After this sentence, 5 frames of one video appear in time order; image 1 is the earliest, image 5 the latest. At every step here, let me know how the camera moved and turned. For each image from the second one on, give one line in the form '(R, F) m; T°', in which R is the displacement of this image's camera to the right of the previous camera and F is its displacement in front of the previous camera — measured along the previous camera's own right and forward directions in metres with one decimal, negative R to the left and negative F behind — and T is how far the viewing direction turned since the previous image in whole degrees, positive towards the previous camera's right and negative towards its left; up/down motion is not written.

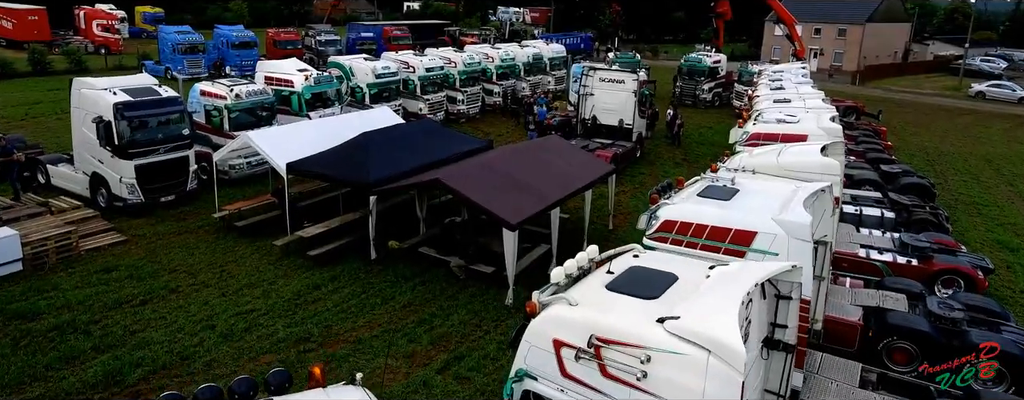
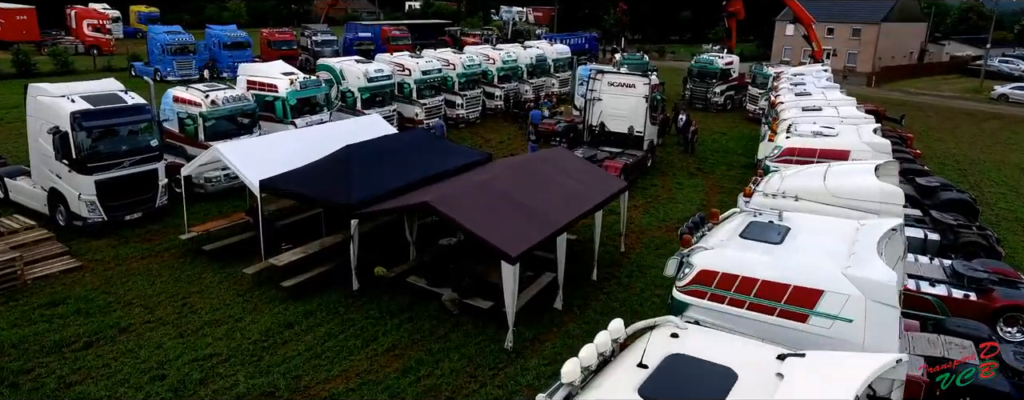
(0.0, +1.5) m; 0°
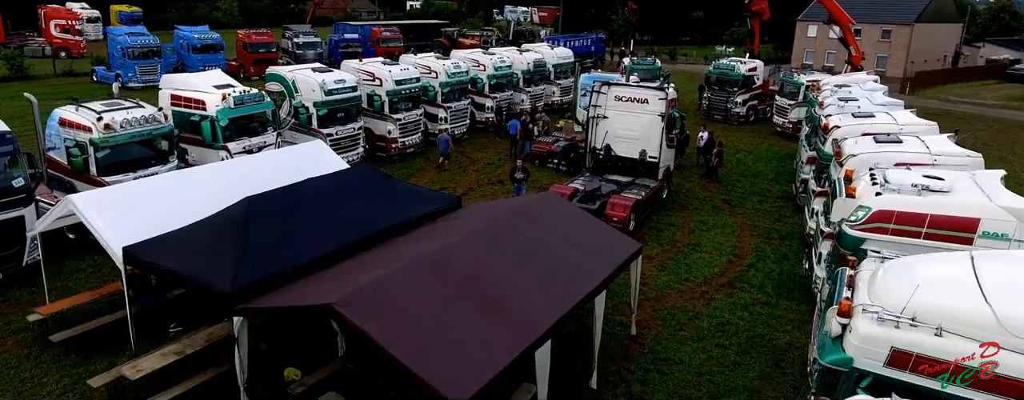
(+0.5, +3.5) m; -1°
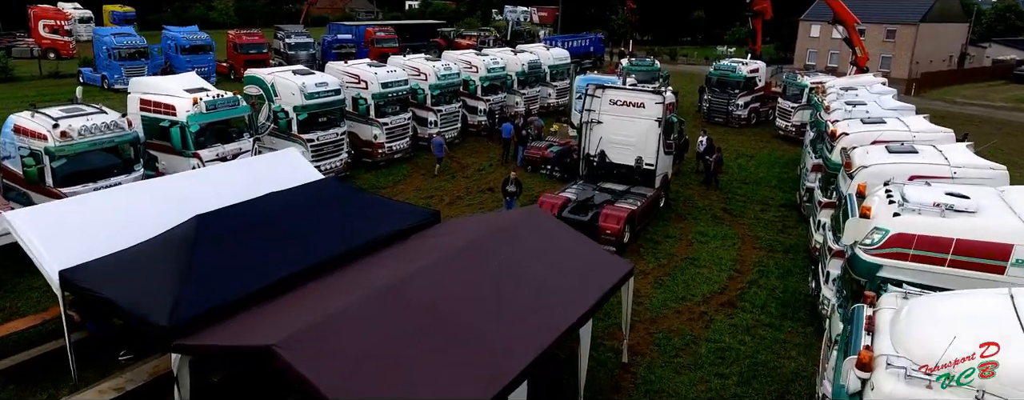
(+0.3, +0.8) m; 0°
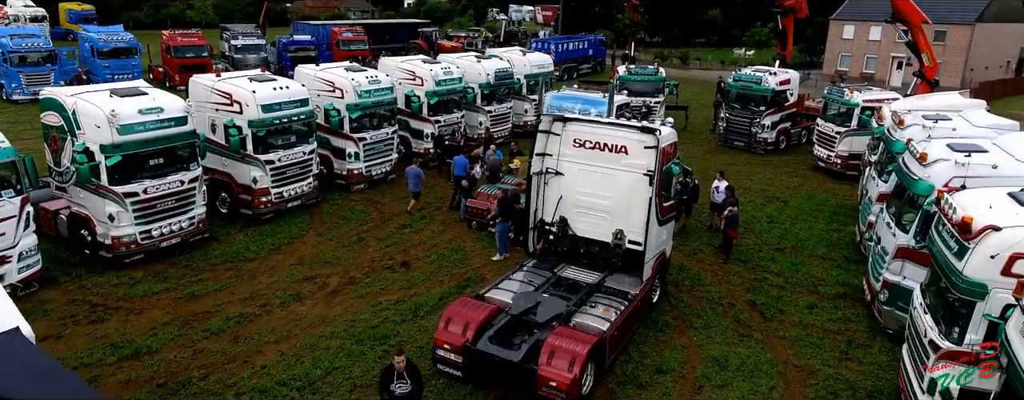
(+1.5, +5.6) m; -1°
